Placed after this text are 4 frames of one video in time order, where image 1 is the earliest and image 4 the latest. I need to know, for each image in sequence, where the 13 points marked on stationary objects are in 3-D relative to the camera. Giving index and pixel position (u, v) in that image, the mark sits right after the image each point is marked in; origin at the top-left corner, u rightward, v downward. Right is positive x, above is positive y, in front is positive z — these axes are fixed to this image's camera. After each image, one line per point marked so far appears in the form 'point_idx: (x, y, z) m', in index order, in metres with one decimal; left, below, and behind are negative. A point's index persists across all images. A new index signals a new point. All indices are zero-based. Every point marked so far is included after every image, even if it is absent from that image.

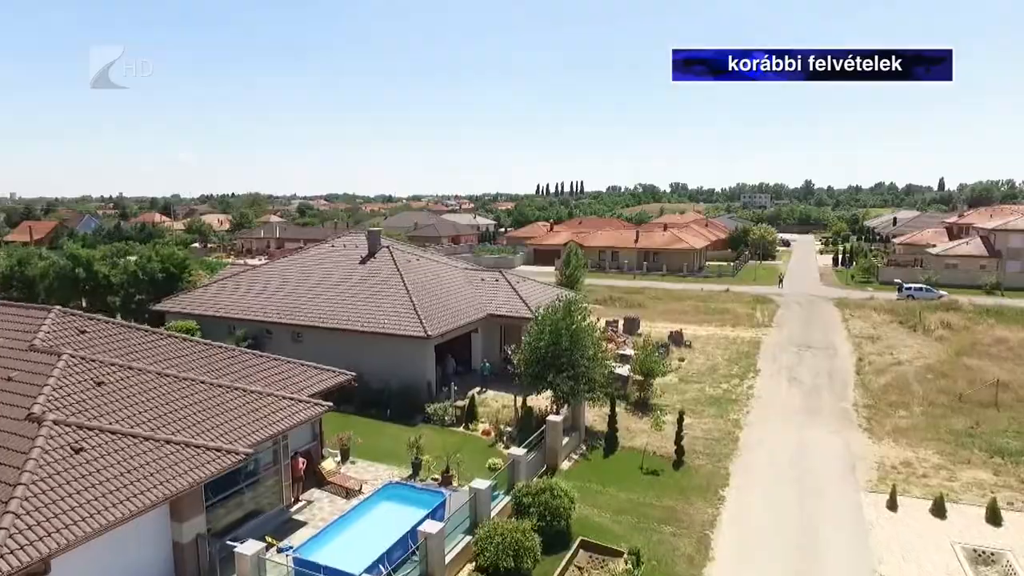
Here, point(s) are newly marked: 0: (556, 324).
0: (+1.4, -1.1, +19.9) m
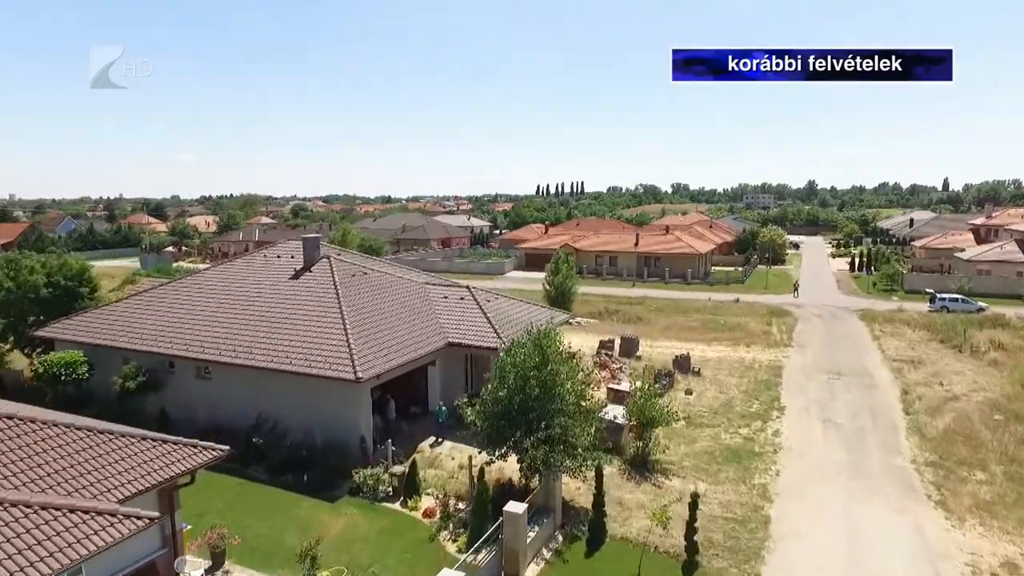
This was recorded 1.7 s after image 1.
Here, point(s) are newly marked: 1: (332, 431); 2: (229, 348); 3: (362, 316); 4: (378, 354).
0: (+0.3, -1.8, +14.7) m
1: (-4.9, -3.9, +17.2) m
2: (-8.4, -1.8, +18.9) m
3: (-4.7, -0.9, +19.7) m
4: (-3.8, -1.9, +17.9) m
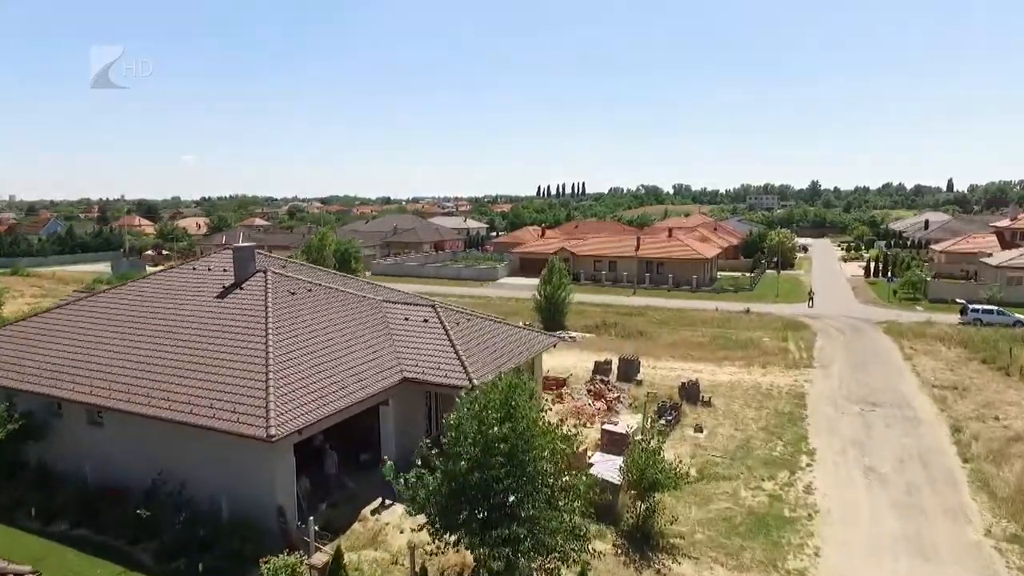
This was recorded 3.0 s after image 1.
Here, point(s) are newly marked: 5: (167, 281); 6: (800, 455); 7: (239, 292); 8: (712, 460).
0: (-0.5, -2.4, +10.9) m
1: (-5.6, -4.4, +13.4) m
2: (-9.2, -2.3, +15.1) m
3: (-5.5, -1.4, +15.9) m
4: (-4.5, -2.4, +14.1) m
5: (-10.6, +0.1, +19.8) m
6: (+8.6, -5.0, +18.9) m
7: (-7.8, -0.1, +18.2) m
8: (+5.8, -4.9, +18.3) m
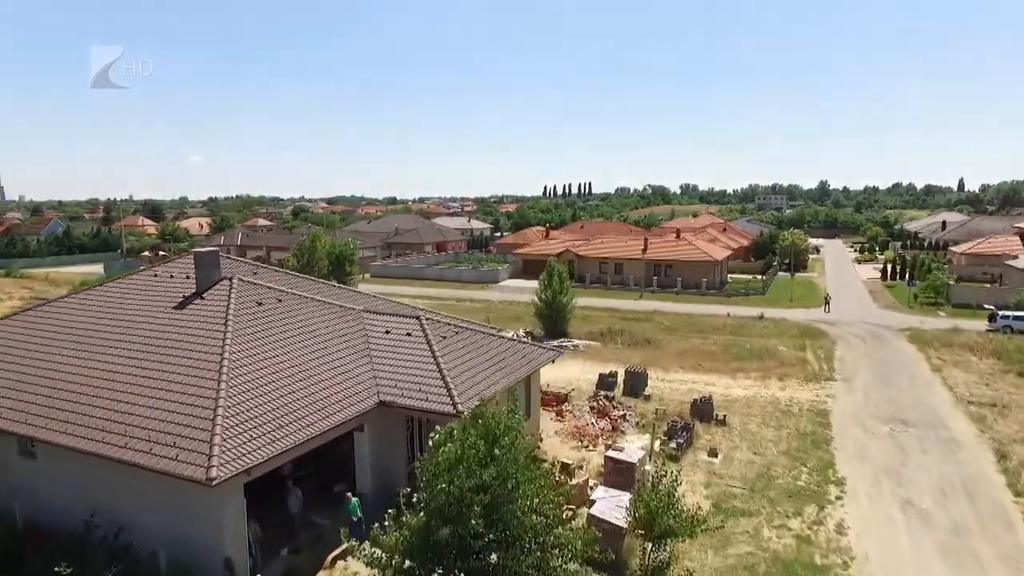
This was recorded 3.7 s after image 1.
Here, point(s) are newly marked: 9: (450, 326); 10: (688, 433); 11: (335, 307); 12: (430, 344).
0: (-0.7, -2.6, +8.9) m
1: (-5.9, -4.7, +11.5) m
2: (-9.4, -2.6, +13.3) m
3: (-5.7, -1.7, +14.0) m
4: (-4.8, -2.7, +12.1) m
5: (-10.8, -0.1, +17.9) m
6: (+8.4, -5.2, +16.9) m
7: (-8.0, -0.4, +16.3) m
8: (+5.6, -5.2, +16.3) m
9: (-1.8, -1.1, +18.1) m
10: (+5.4, -4.5, +19.5) m
11: (-4.9, -0.5, +17.8) m
12: (-2.1, -1.4, +16.3) m
